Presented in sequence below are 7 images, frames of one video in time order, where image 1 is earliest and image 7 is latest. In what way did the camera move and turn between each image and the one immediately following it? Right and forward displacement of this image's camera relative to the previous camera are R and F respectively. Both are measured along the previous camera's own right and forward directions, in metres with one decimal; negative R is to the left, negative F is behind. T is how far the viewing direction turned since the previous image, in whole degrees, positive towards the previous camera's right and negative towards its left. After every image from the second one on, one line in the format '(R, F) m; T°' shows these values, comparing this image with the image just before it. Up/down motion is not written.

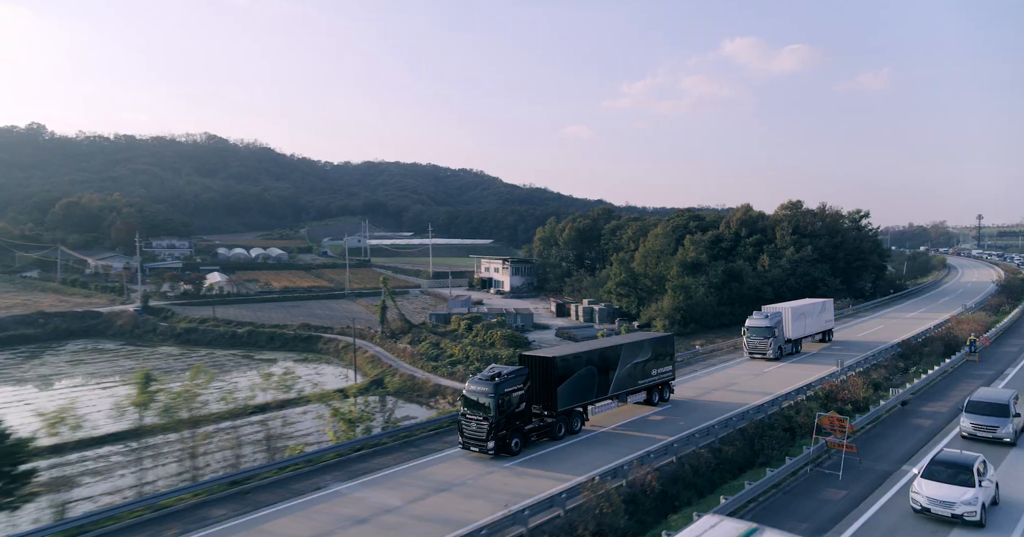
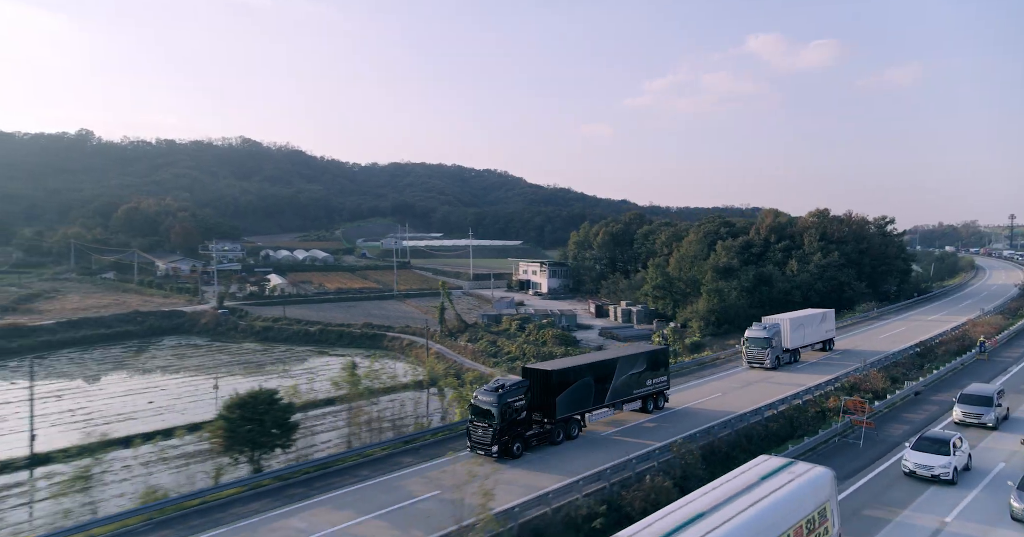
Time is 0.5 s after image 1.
(-1.6, -3.8) m; -2°
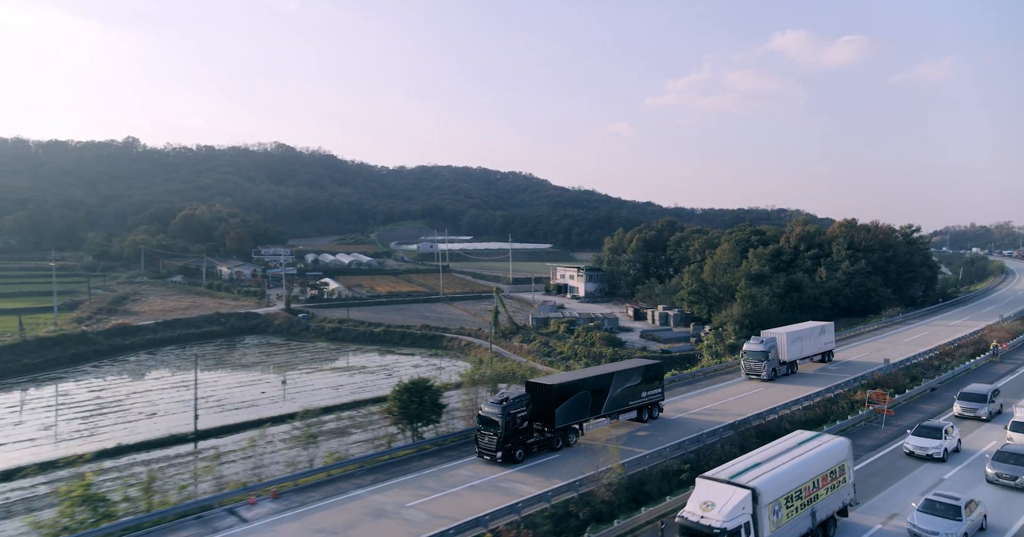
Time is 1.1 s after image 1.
(-1.7, -4.0) m; -2°
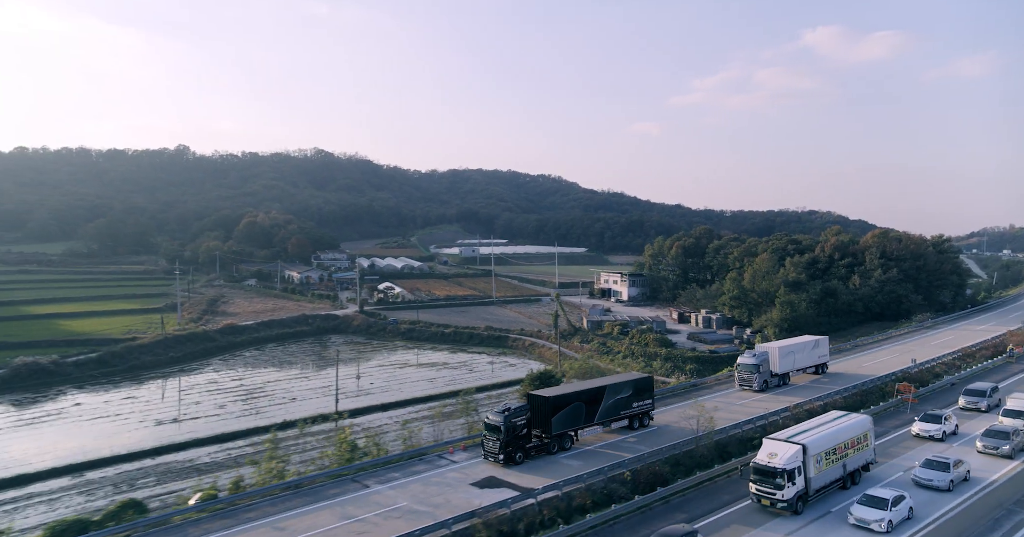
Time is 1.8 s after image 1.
(-2.3, -5.1) m; -2°
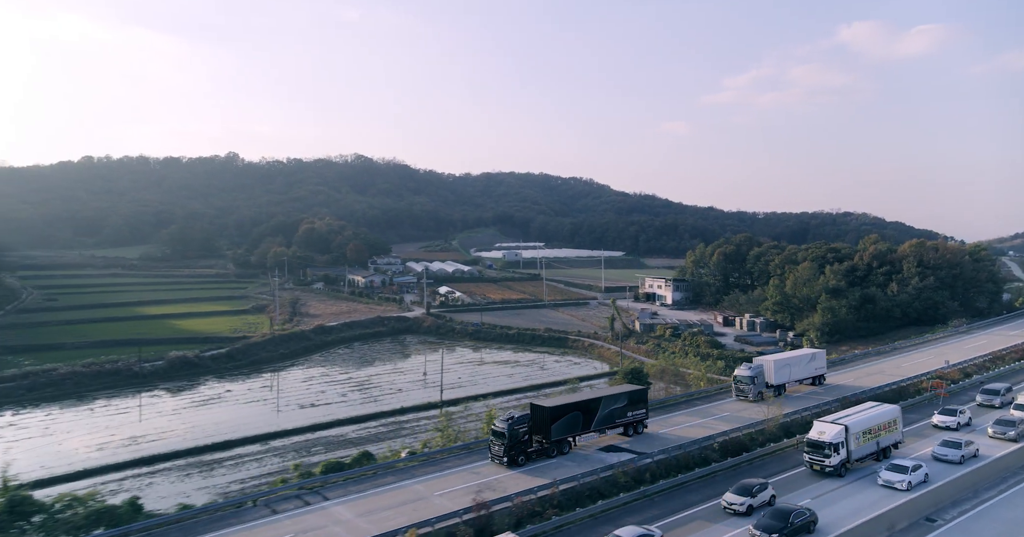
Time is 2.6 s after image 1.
(-2.4, -4.8) m; -2°
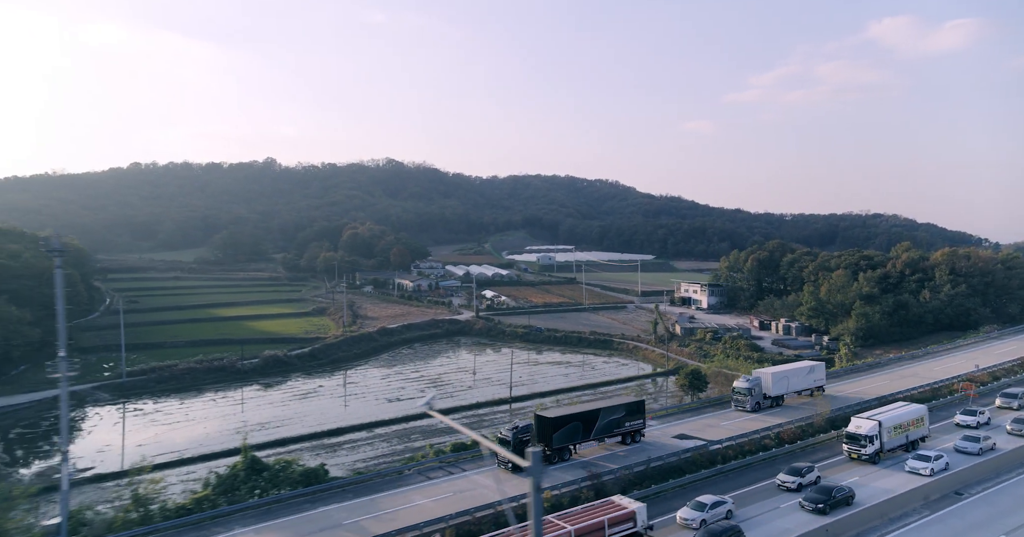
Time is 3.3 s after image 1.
(-2.0, -3.7) m; -2°
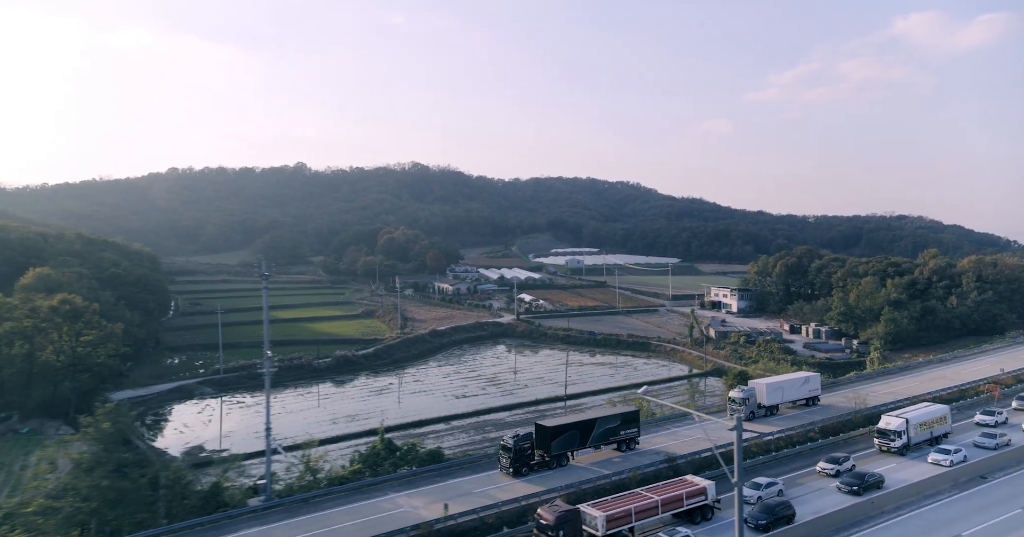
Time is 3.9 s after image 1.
(-2.0, -3.3) m; -2°
